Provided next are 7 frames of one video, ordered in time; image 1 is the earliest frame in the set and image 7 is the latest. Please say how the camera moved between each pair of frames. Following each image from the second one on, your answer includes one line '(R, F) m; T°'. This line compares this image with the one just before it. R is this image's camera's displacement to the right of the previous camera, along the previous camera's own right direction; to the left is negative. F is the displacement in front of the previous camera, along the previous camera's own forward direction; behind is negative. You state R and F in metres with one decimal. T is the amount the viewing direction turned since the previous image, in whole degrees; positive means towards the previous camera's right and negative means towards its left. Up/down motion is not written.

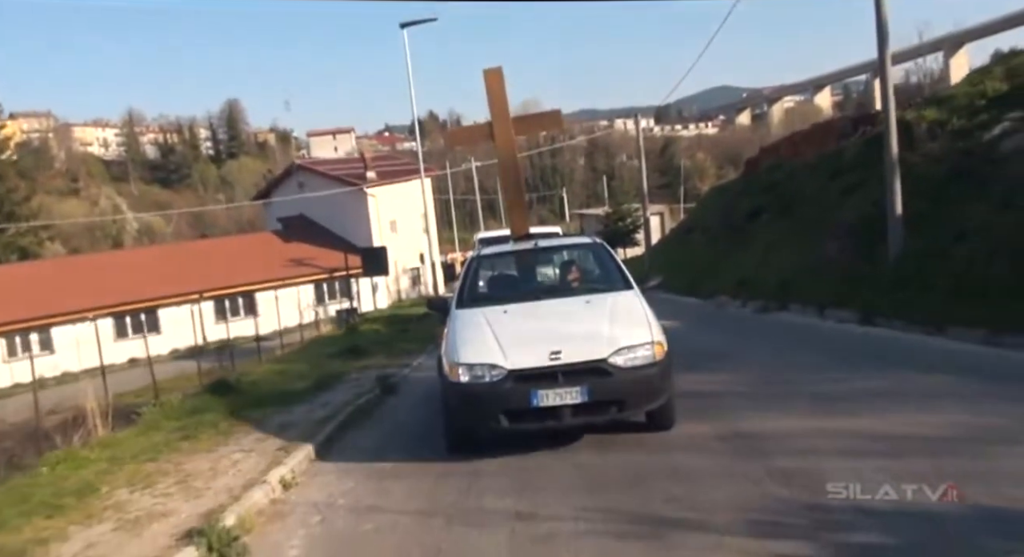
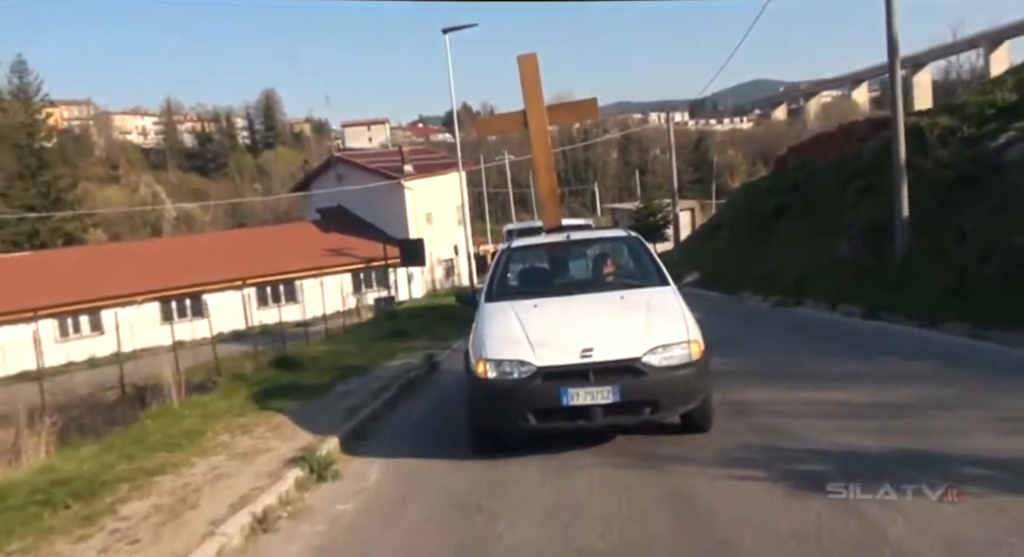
(0.0, -0.9) m; -2°
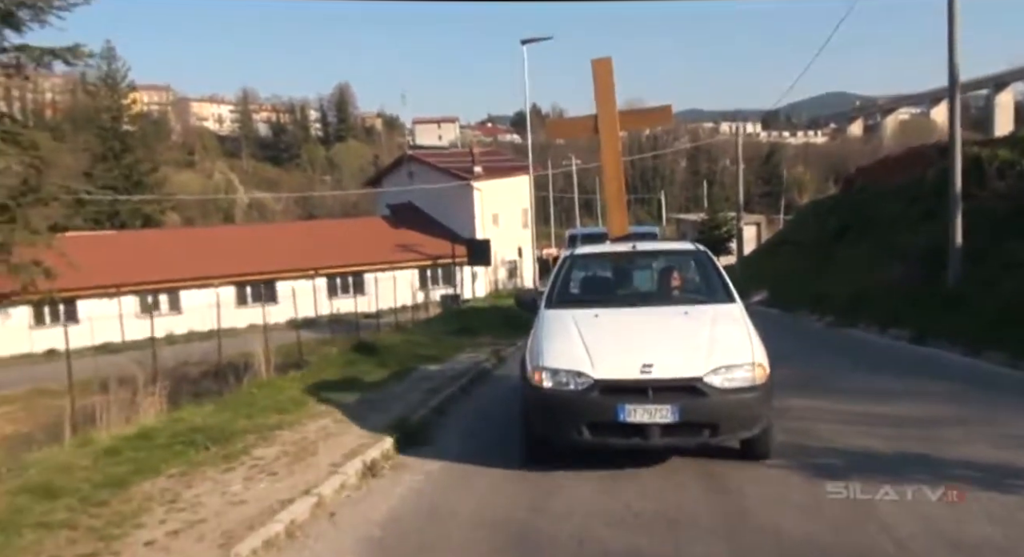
(0.0, -0.8) m; -4°
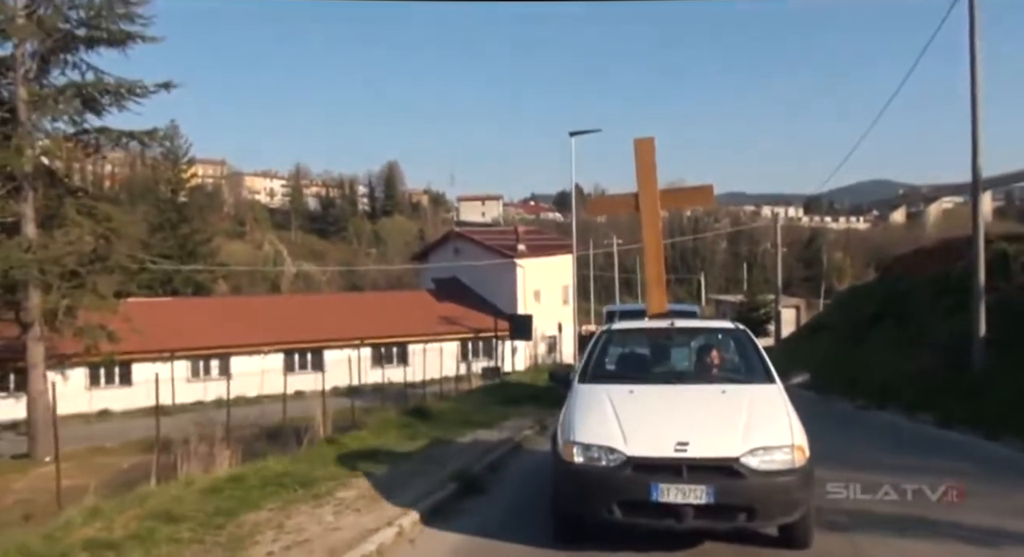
(0.0, -0.8) m; -3°
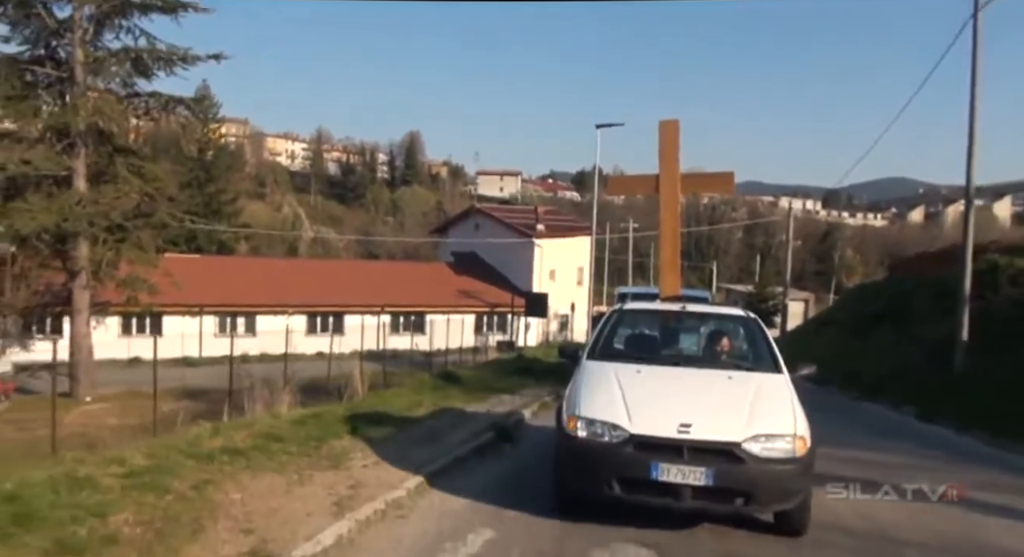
(-0.2, -1.3) m; -1°
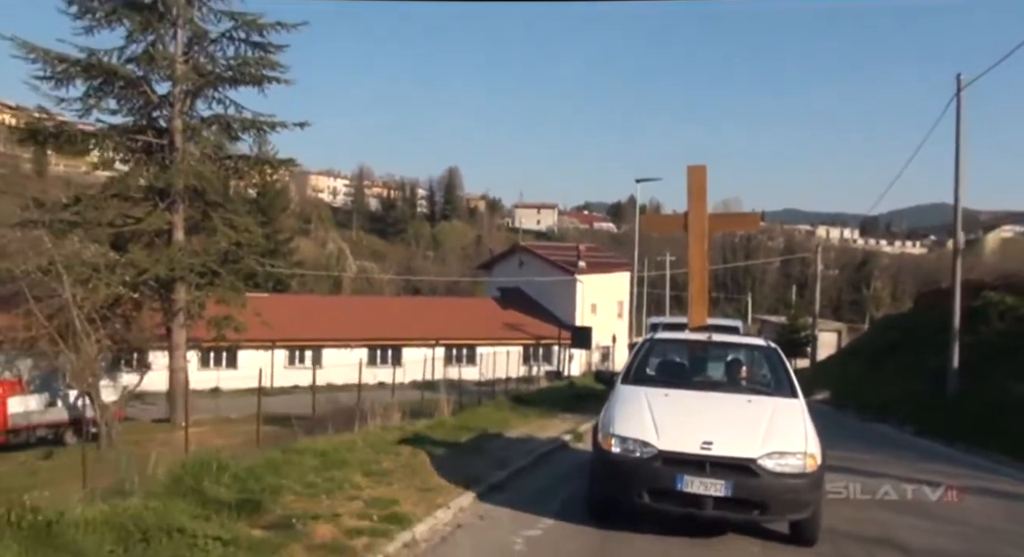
(-0.3, -2.9) m; -2°
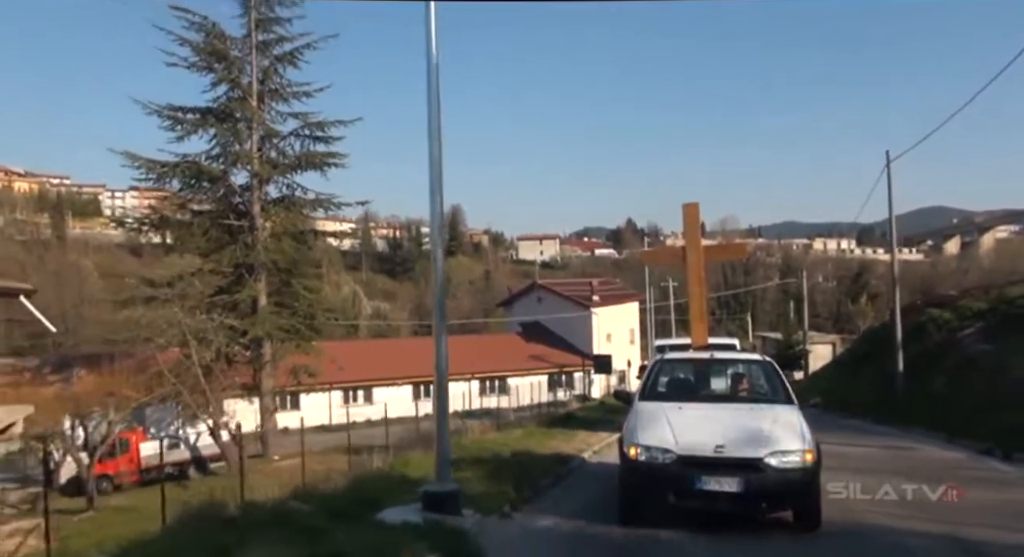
(-1.0, -5.3) m; 0°
